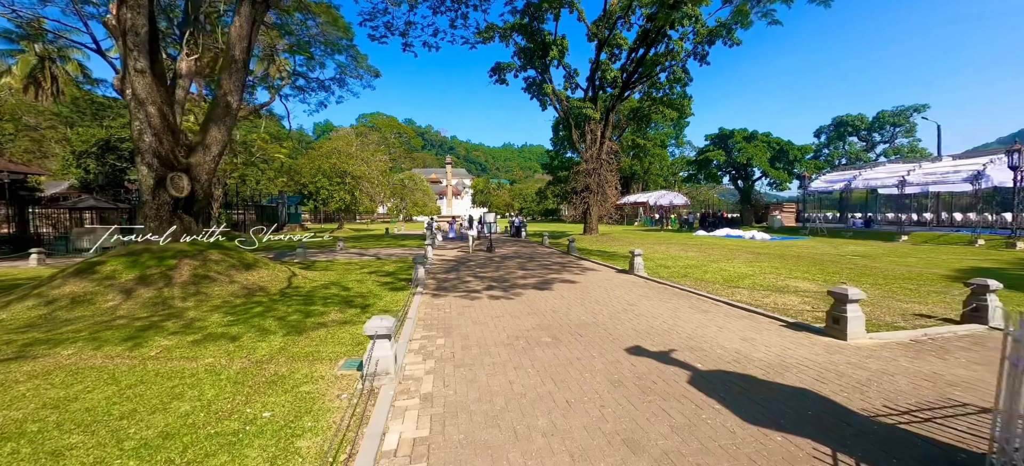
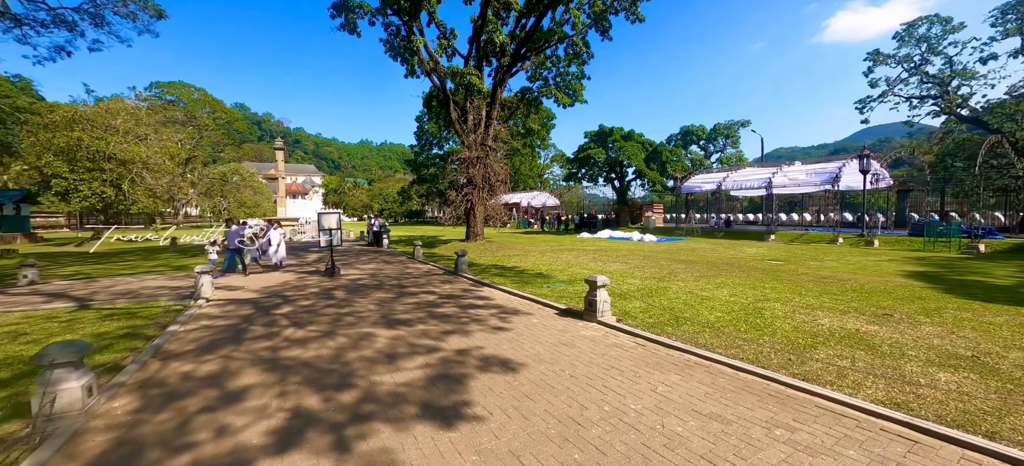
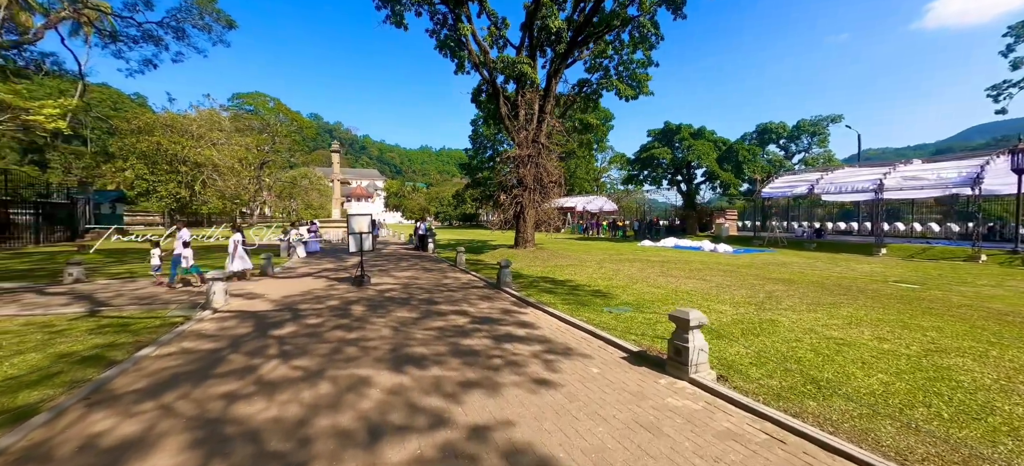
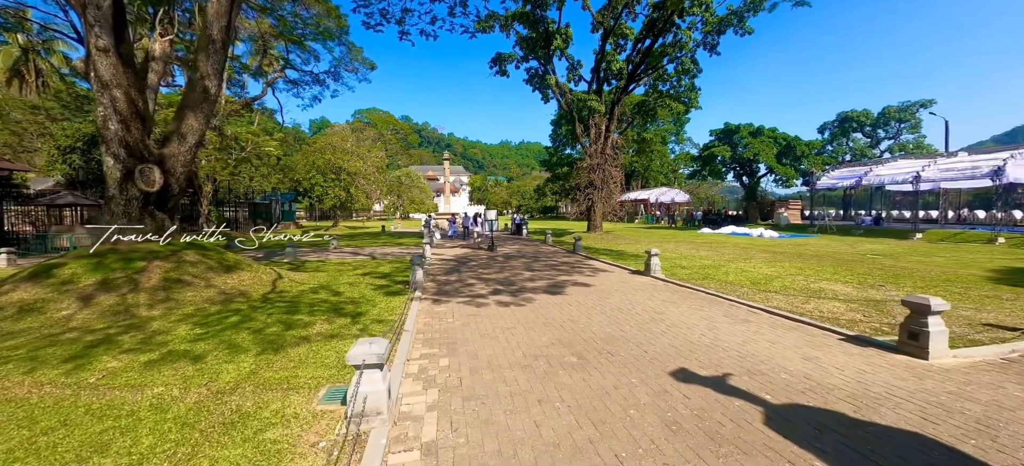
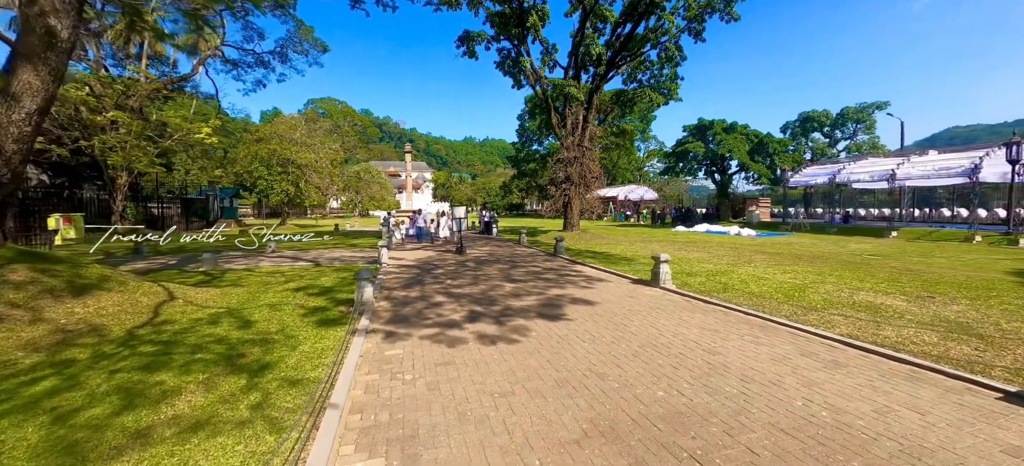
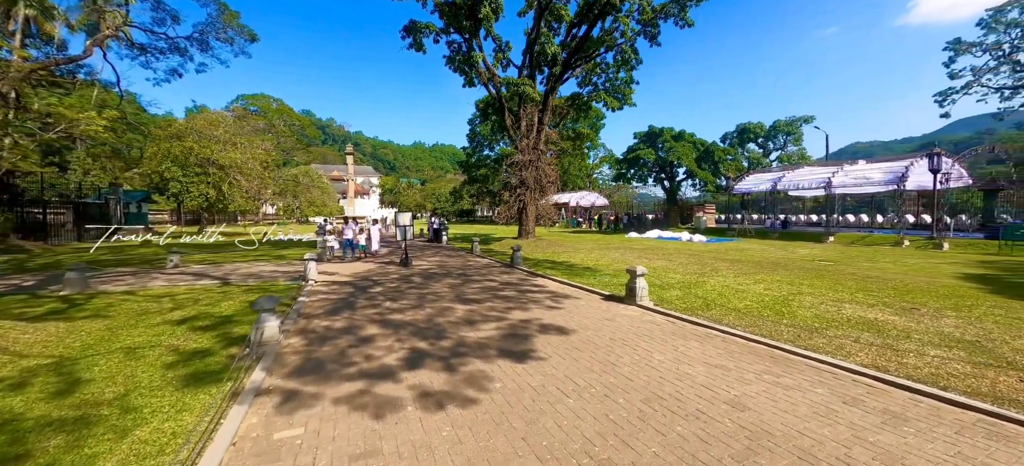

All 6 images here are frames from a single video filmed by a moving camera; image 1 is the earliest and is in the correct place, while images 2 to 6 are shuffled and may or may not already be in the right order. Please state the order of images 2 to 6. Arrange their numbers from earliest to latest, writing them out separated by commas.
4, 5, 6, 2, 3
